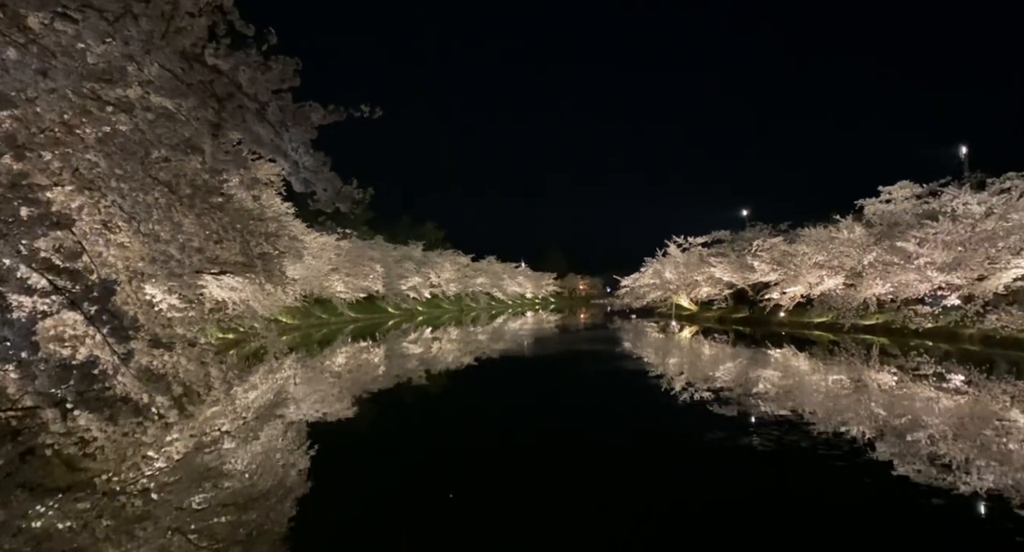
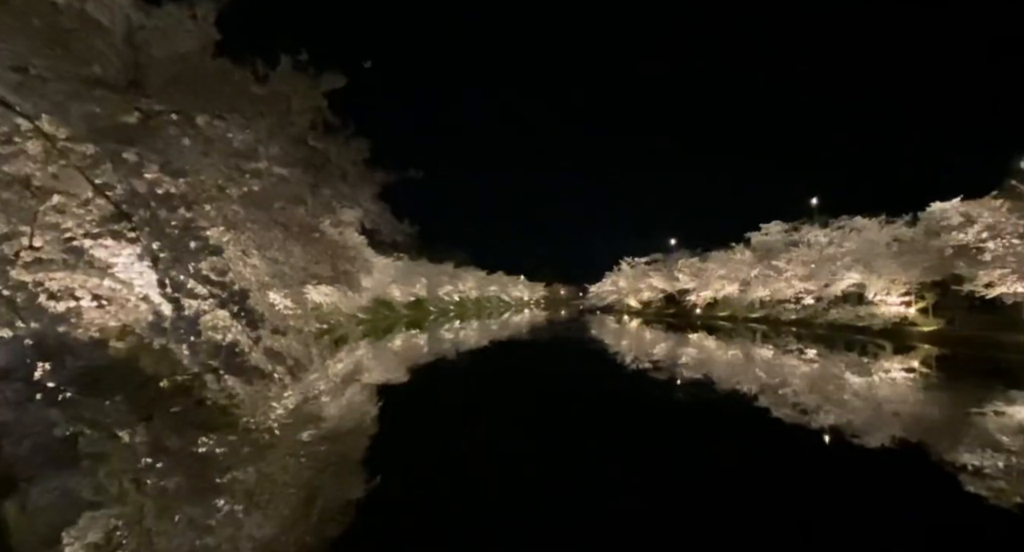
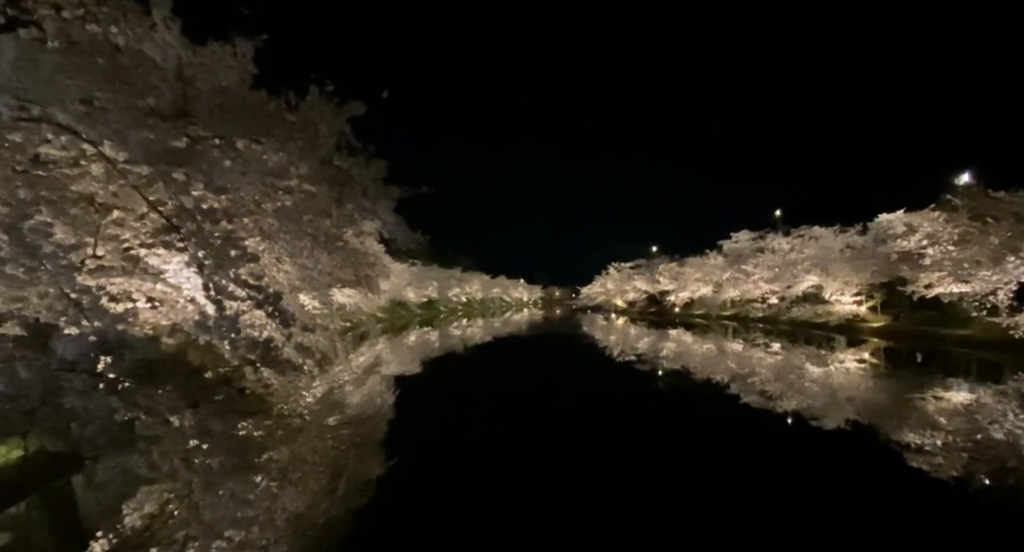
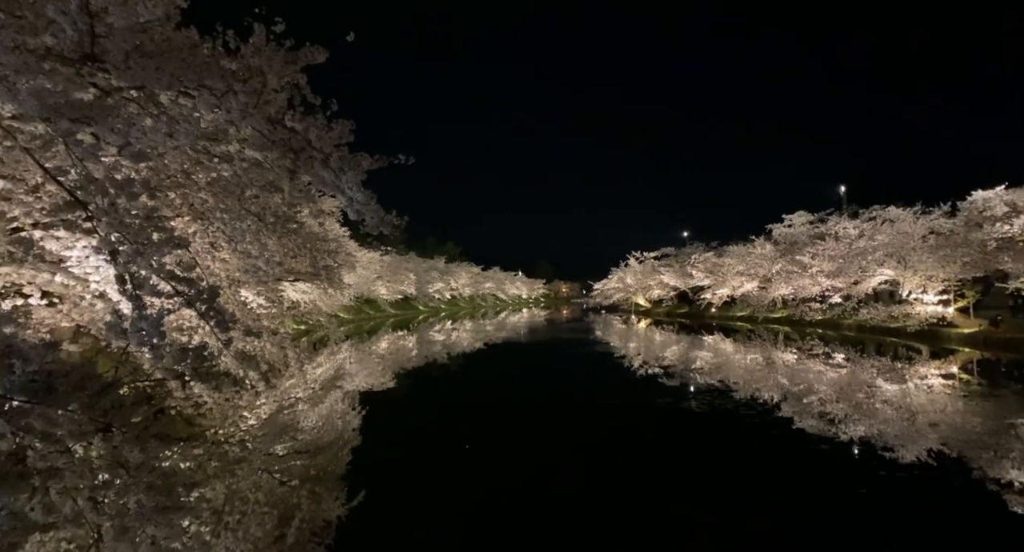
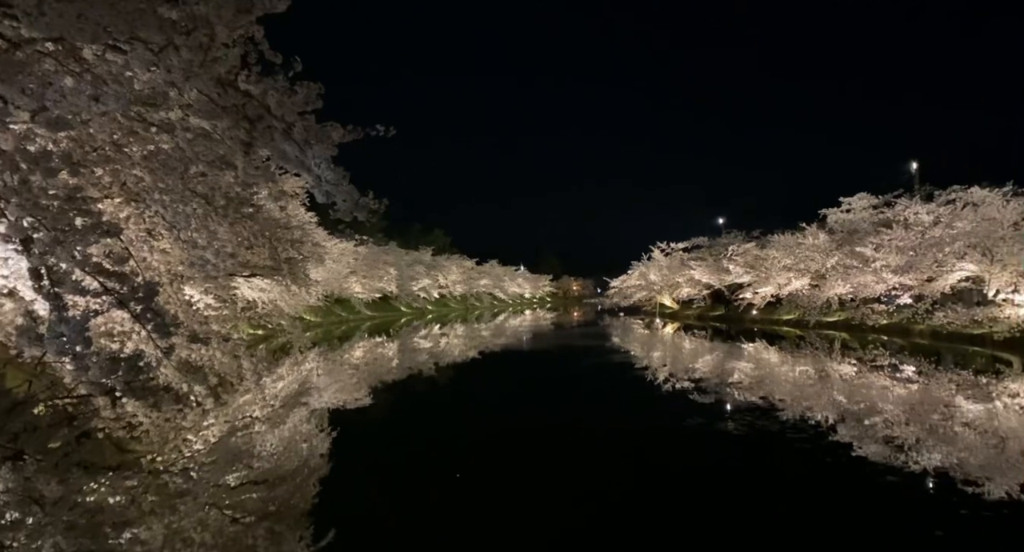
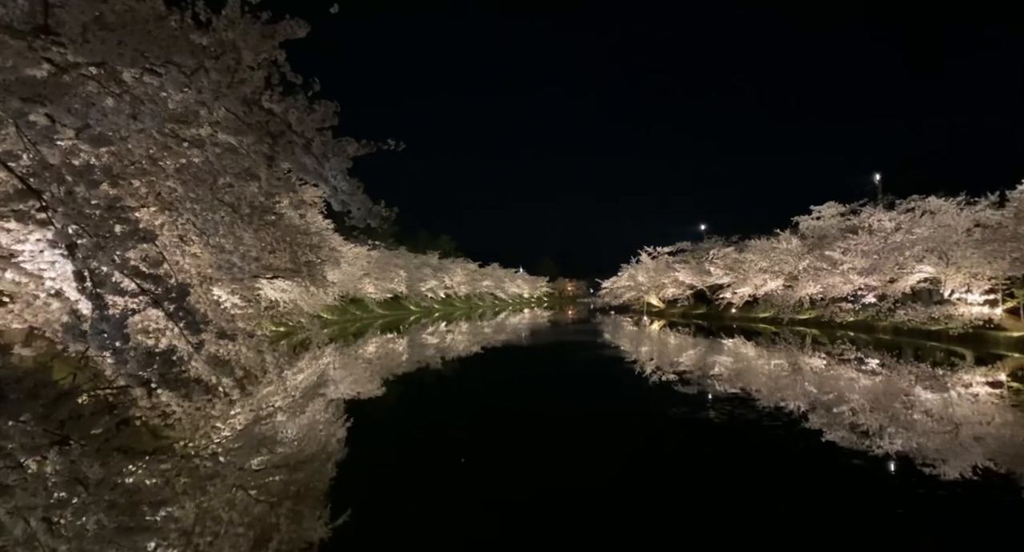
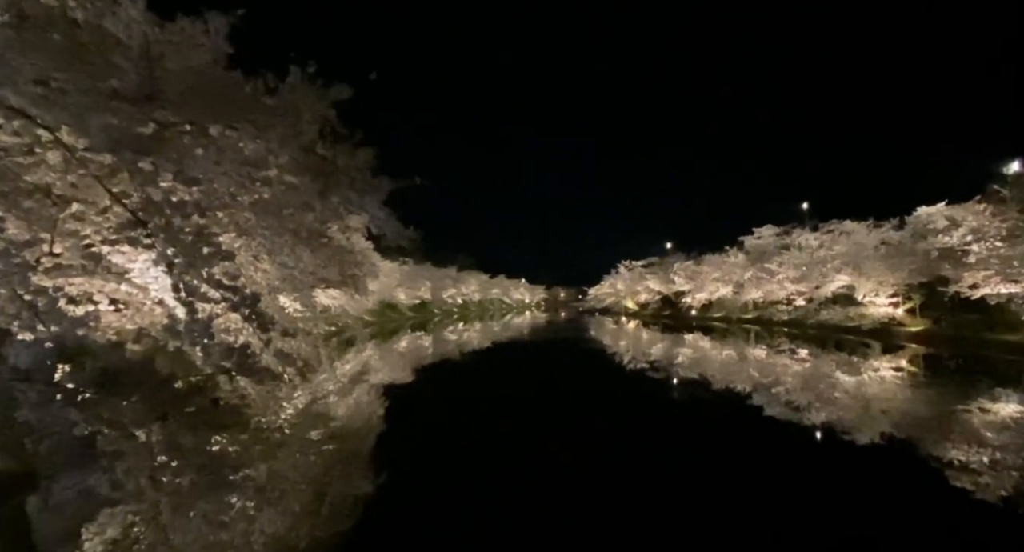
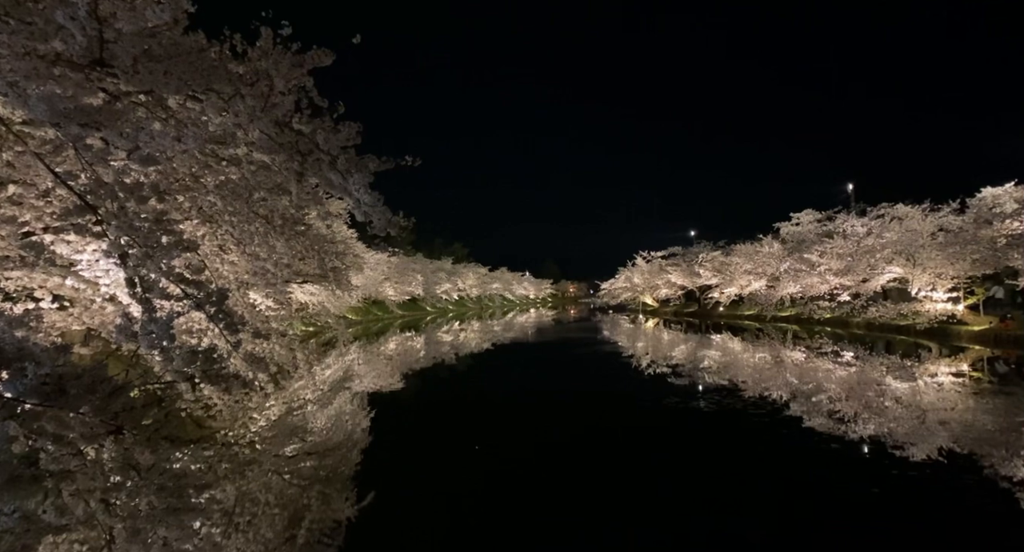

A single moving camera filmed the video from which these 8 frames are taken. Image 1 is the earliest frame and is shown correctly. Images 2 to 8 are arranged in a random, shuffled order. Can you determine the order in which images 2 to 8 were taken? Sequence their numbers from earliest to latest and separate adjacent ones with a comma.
5, 6, 4, 2, 3, 7, 8
